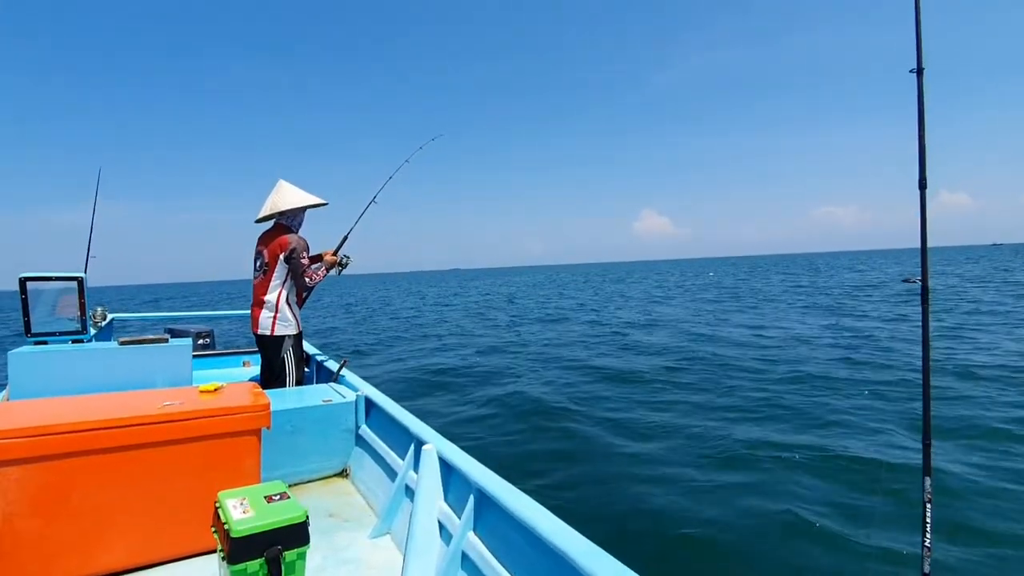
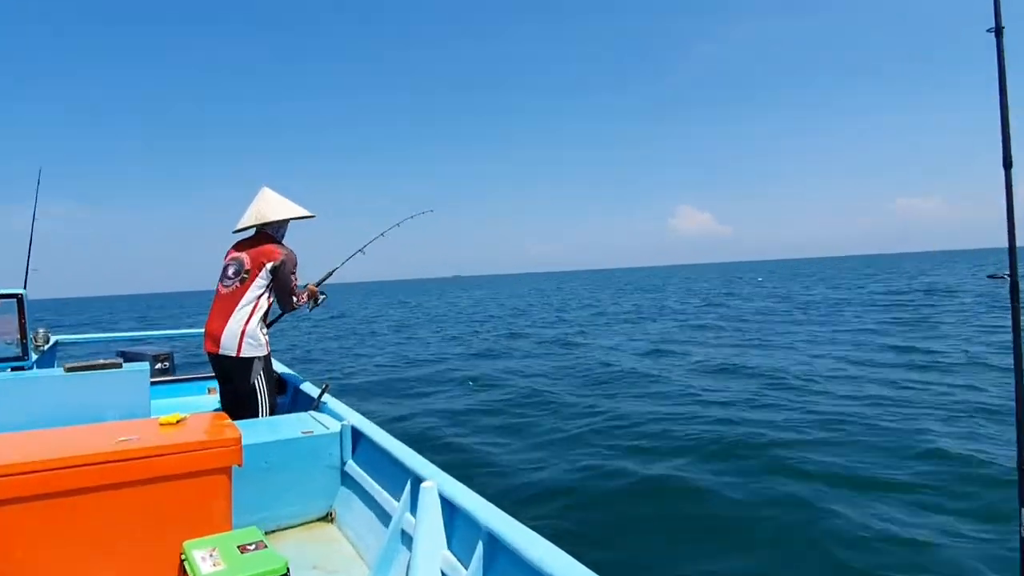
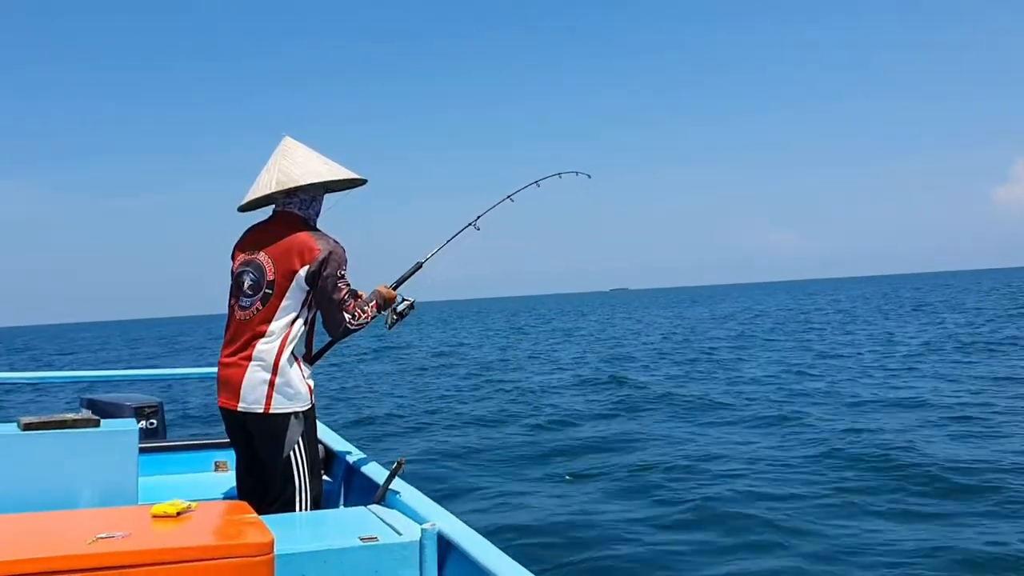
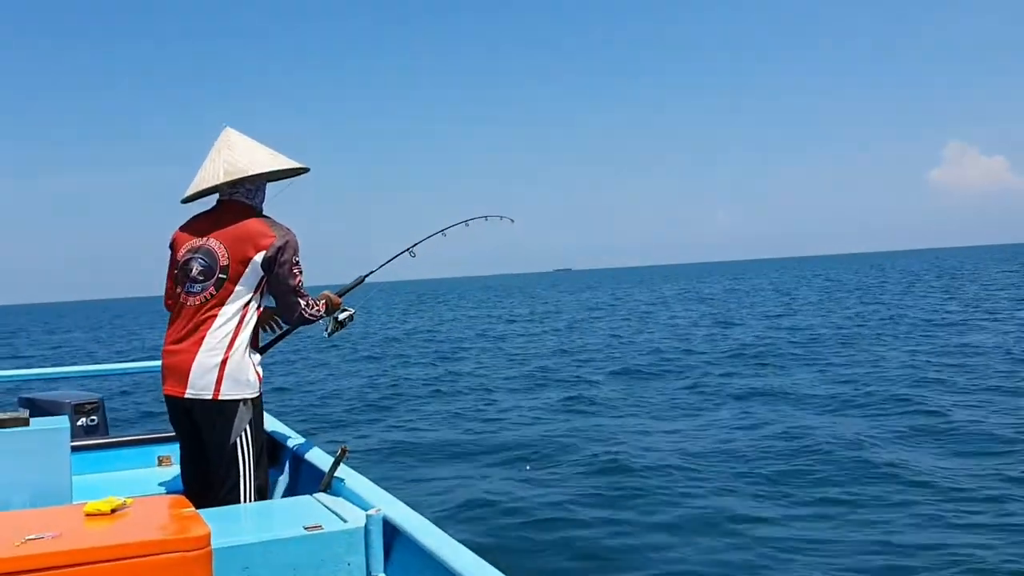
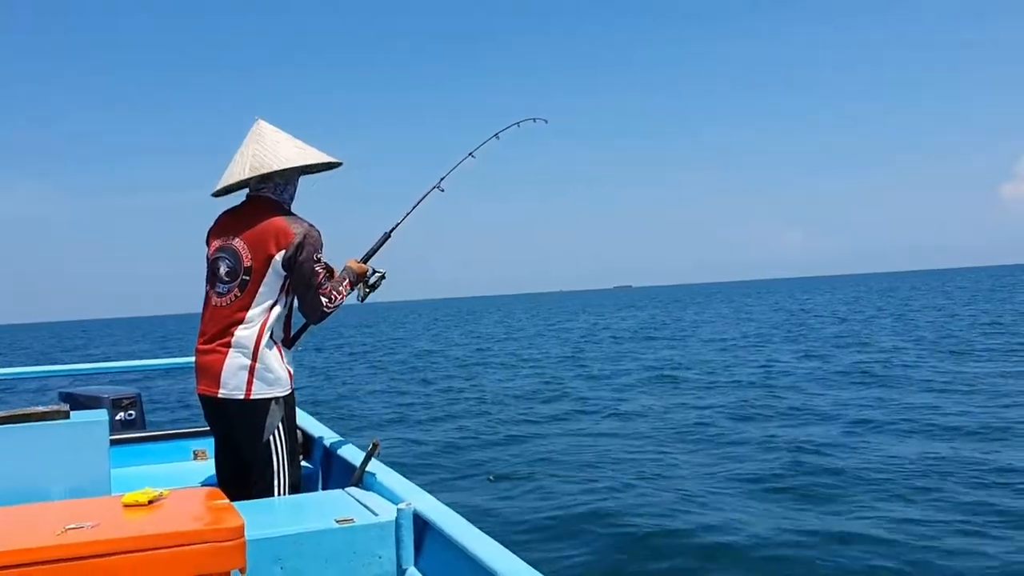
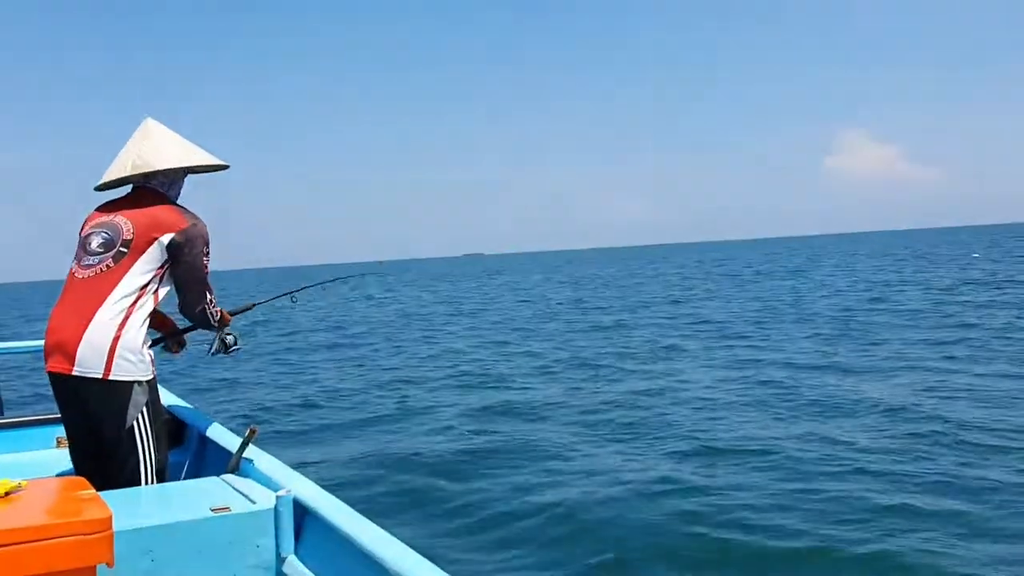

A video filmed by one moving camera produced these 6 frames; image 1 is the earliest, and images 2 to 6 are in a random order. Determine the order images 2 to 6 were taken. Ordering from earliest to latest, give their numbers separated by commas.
2, 6, 4, 3, 5
